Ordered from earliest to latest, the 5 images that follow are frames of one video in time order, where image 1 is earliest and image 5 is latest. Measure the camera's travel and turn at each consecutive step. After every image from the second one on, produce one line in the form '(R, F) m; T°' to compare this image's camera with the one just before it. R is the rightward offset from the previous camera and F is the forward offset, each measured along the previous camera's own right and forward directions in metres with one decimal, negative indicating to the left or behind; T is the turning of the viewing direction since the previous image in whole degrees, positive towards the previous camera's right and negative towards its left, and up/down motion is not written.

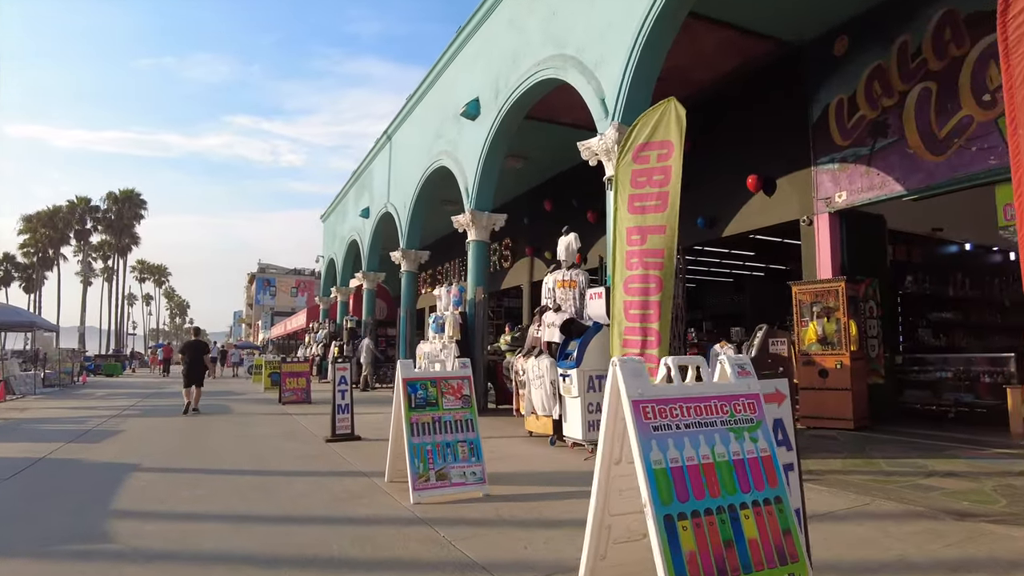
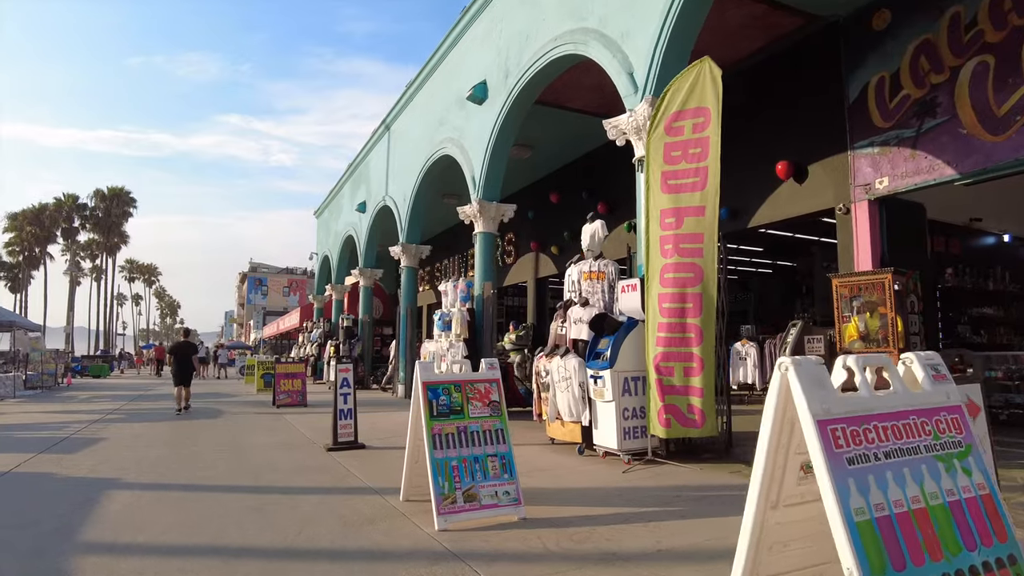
(-0.3, +0.7) m; +1°
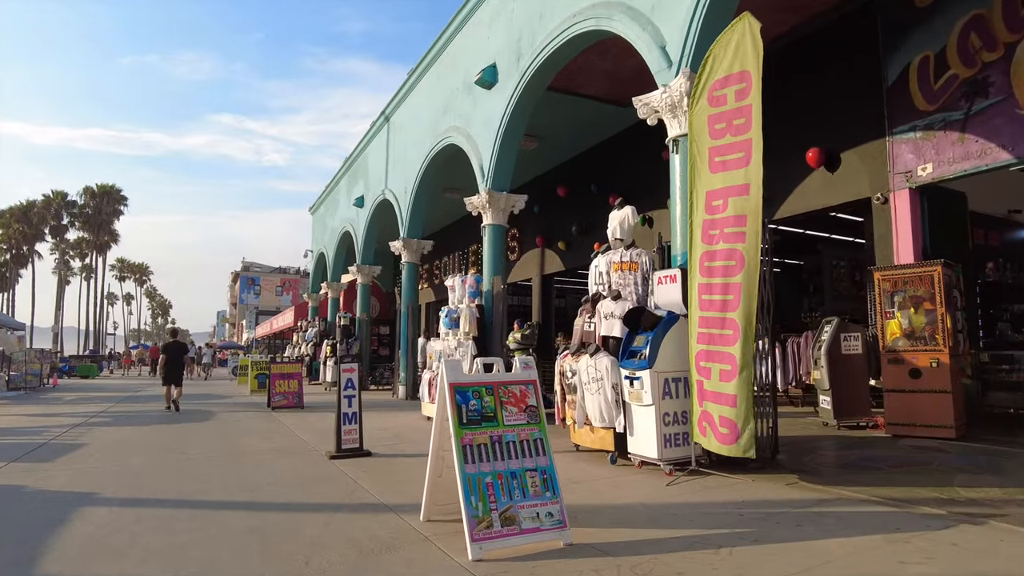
(-0.3, +0.6) m; +1°
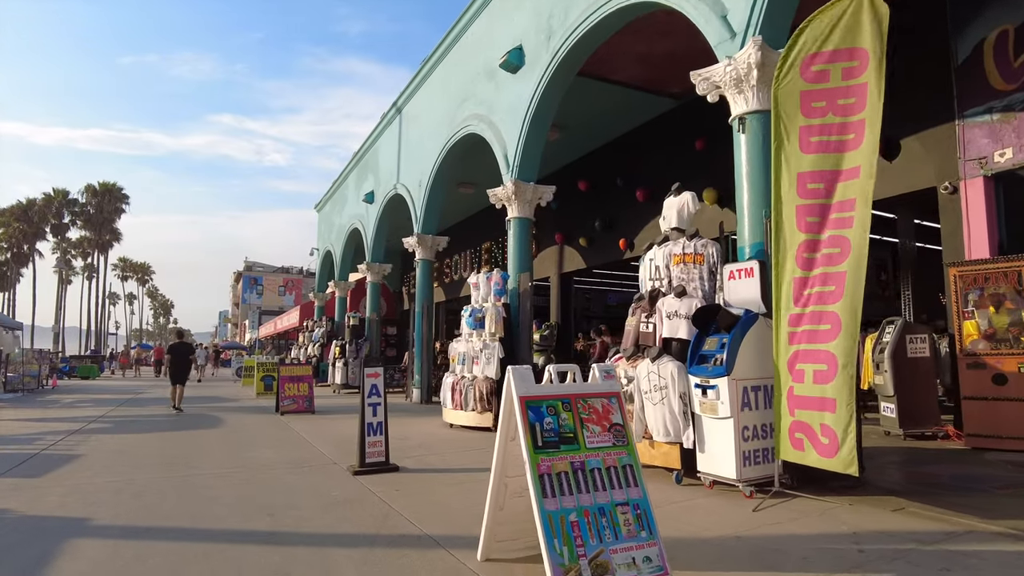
(-0.4, +0.7) m; 0°
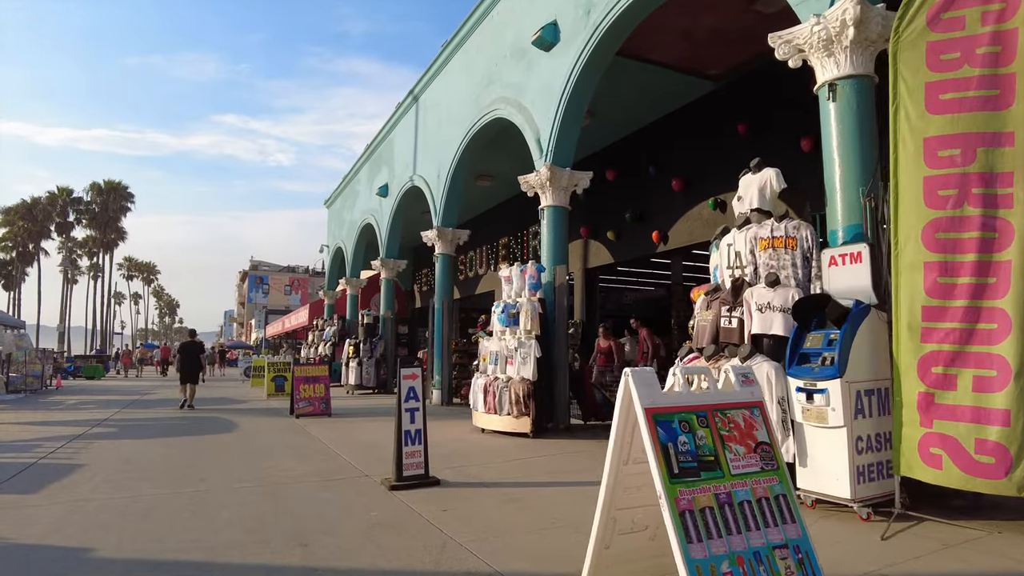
(-0.4, +0.7) m; 0°
